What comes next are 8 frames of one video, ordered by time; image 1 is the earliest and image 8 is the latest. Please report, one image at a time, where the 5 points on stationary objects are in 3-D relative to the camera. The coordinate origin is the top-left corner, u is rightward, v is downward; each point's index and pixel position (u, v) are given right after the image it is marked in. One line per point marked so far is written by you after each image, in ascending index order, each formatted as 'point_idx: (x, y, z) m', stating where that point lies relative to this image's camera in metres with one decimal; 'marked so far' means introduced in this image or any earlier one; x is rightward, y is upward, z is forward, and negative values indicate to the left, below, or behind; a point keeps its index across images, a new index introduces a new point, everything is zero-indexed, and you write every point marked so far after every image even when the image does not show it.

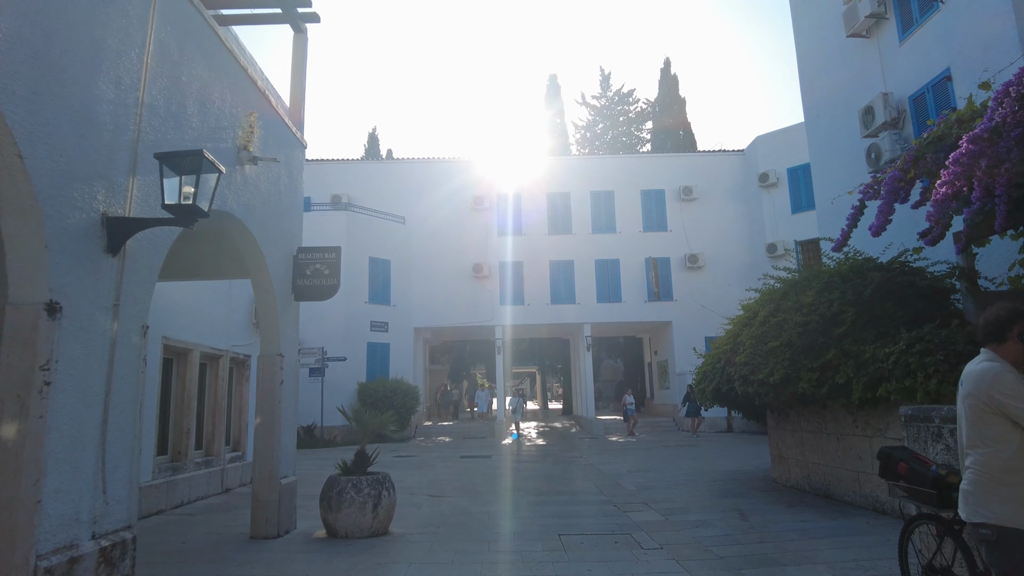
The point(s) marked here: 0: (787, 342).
0: (+3.2, -0.6, +7.5) m
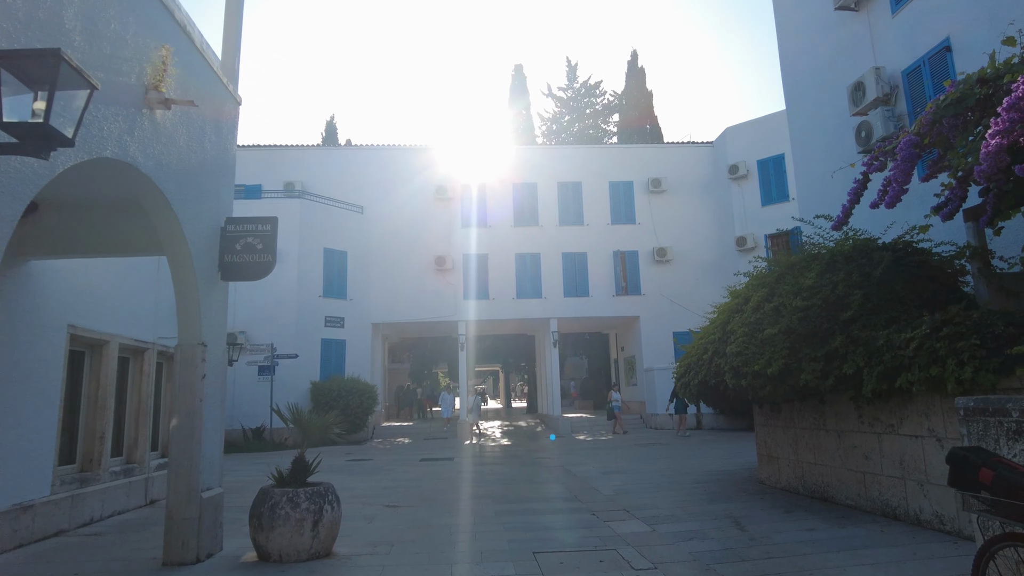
0: (+2.8, -0.4, +6.7) m
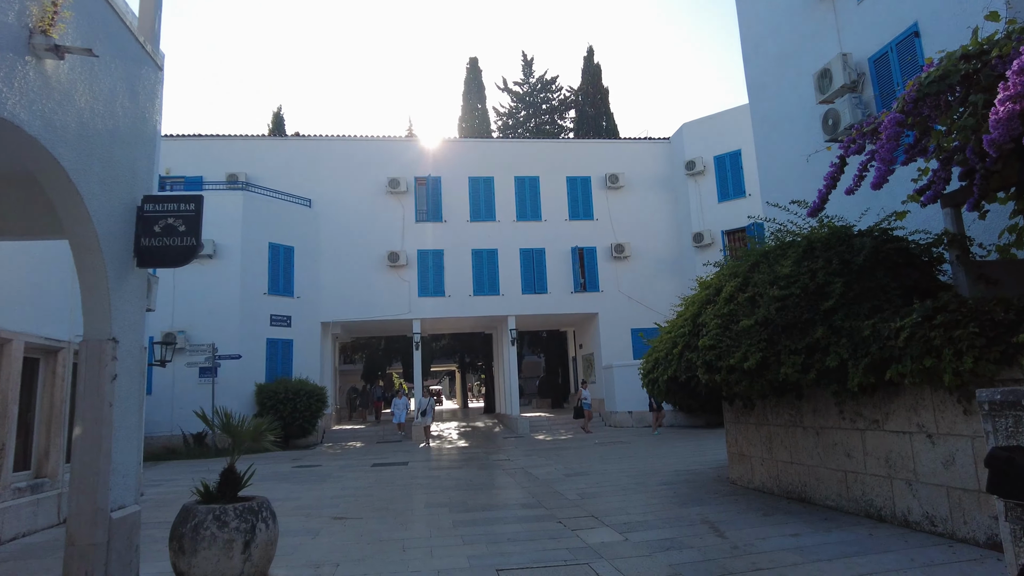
0: (+2.4, -0.3, +6.3) m
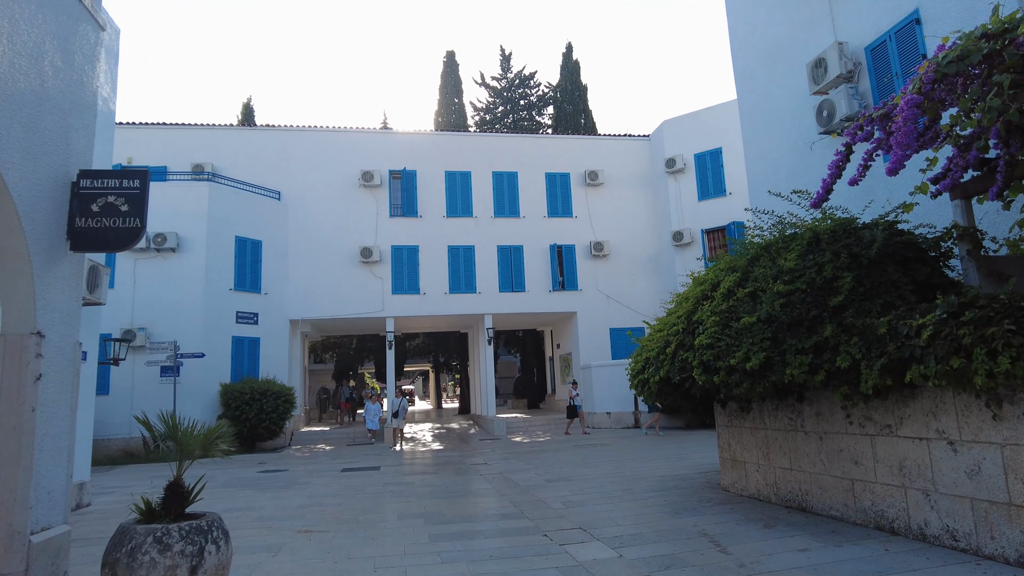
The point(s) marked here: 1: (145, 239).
0: (+2.3, -0.3, +5.9) m
1: (-10.3, +1.4, +18.3) m
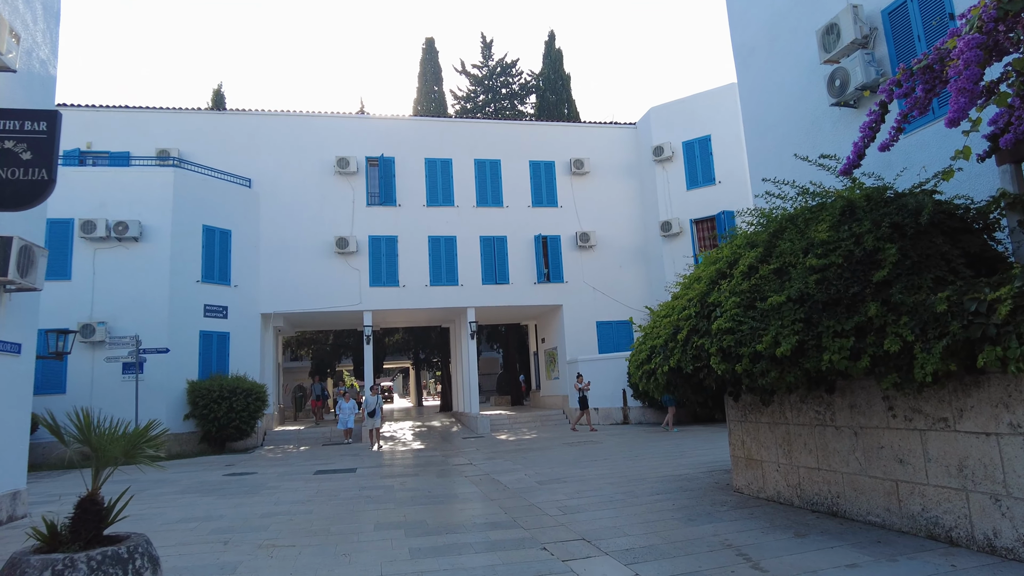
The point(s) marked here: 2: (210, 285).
0: (+2.2, -0.1, +5.1) m
1: (-10.7, +1.6, +17.1) m
2: (-8.6, +0.1, +18.6) m
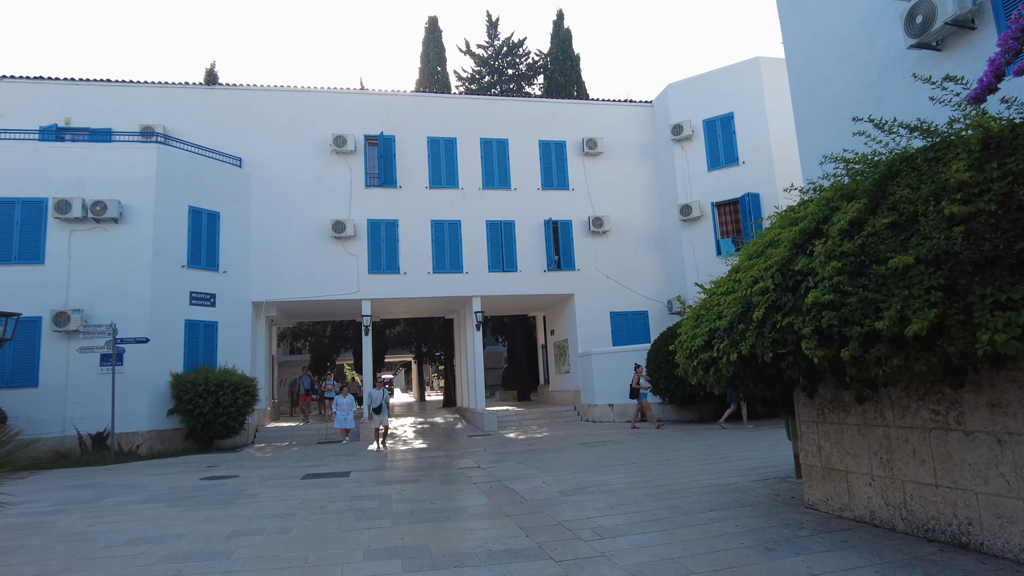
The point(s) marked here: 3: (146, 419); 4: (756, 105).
0: (+2.4, +0.2, +3.8) m
1: (-10.5, +2.0, +15.8) m
2: (-8.4, +0.5, +17.3) m
3: (-8.9, -3.2, +15.7) m
4: (+7.5, +5.6, +20.0) m
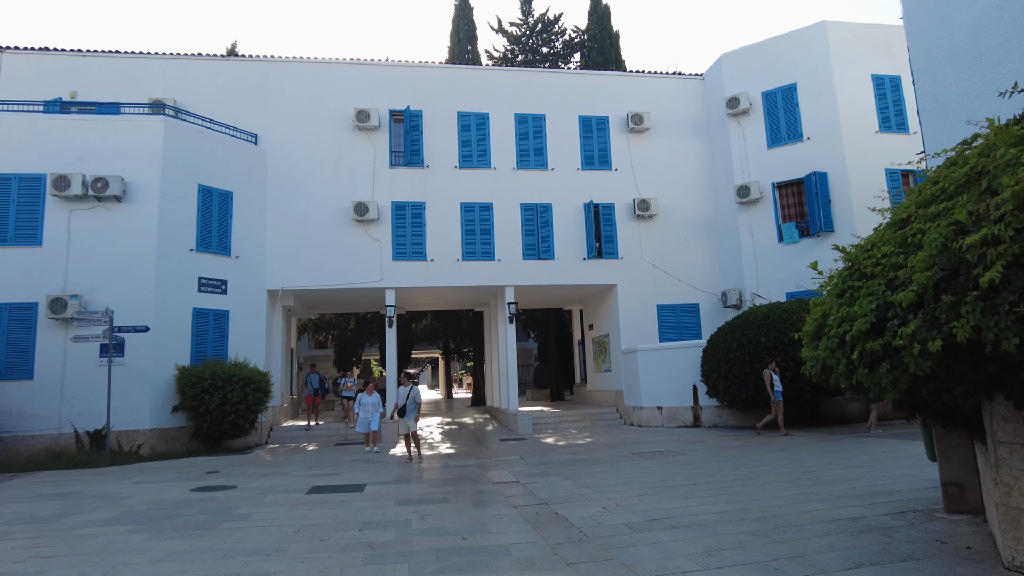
0: (+2.8, +0.4, +1.9) m
1: (-9.6, +2.3, +14.5) m
2: (-7.5, +0.8, +15.9) m
3: (-8.0, -2.8, +14.3) m
4: (+8.6, +5.9, +17.9) m
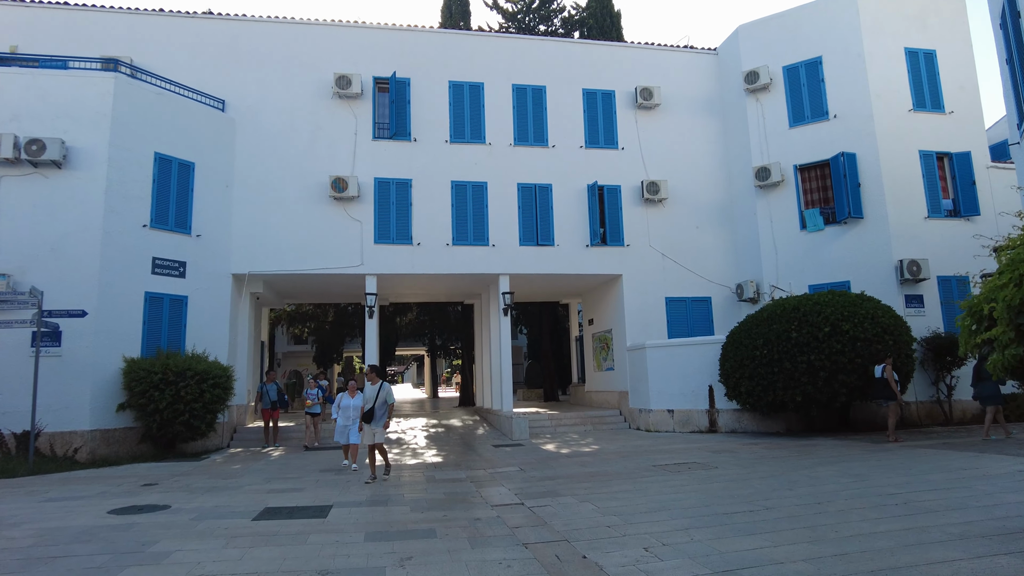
0: (+3.0, +0.7, +0.2) m
1: (-9.6, +2.7, +12.5) m
2: (-7.5, +1.2, +14.0) m
3: (-8.1, -2.4, +12.4) m
4: (+8.5, +6.1, +16.3) m
